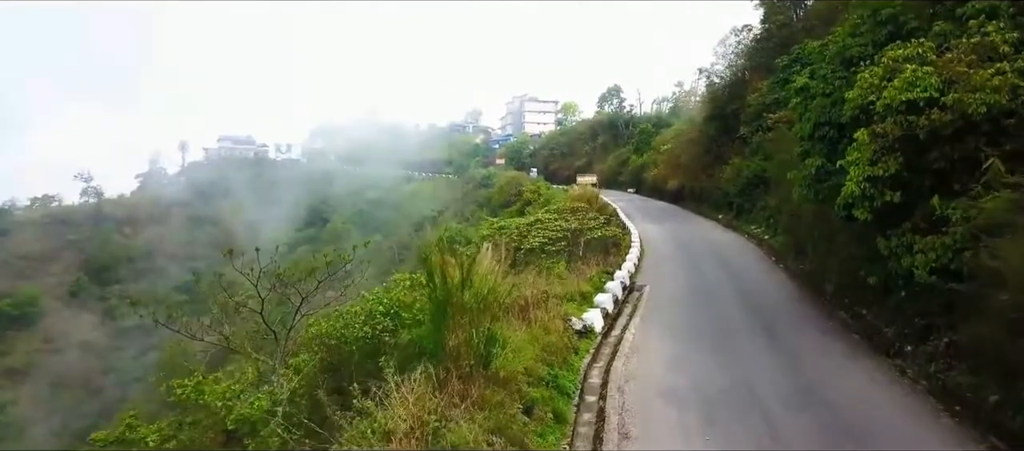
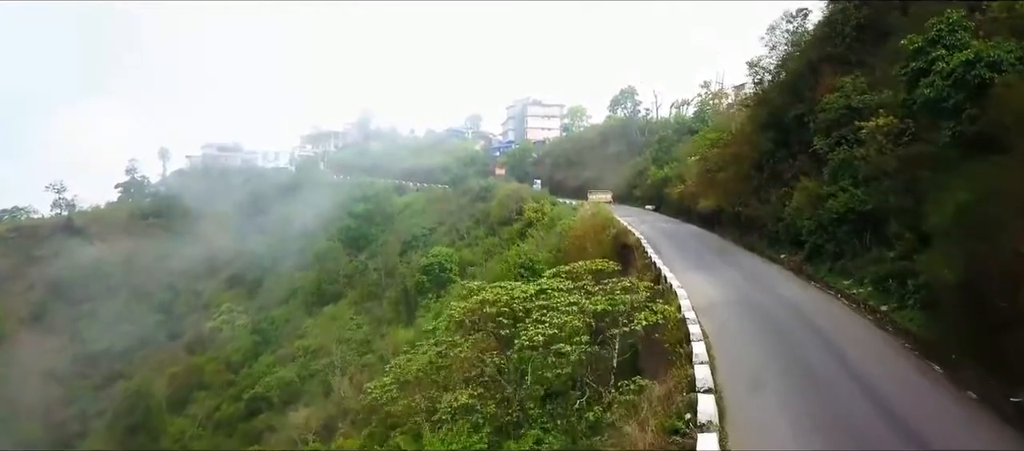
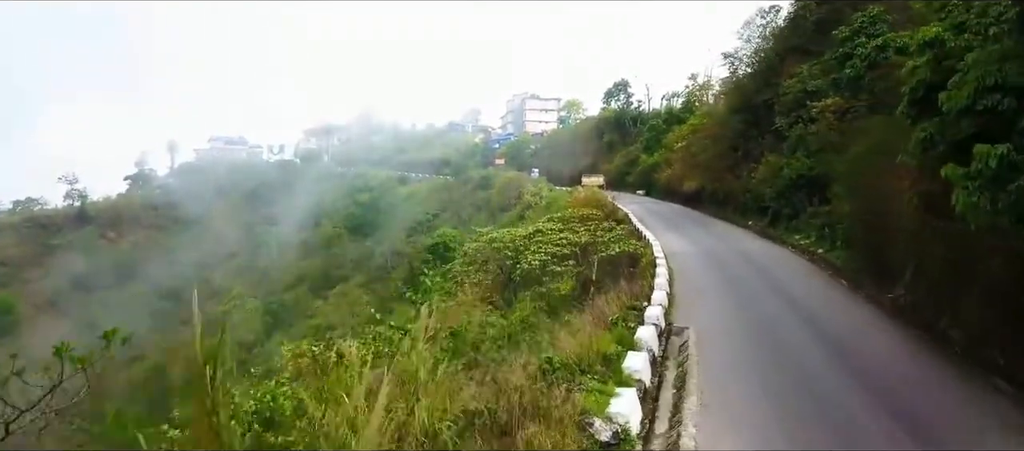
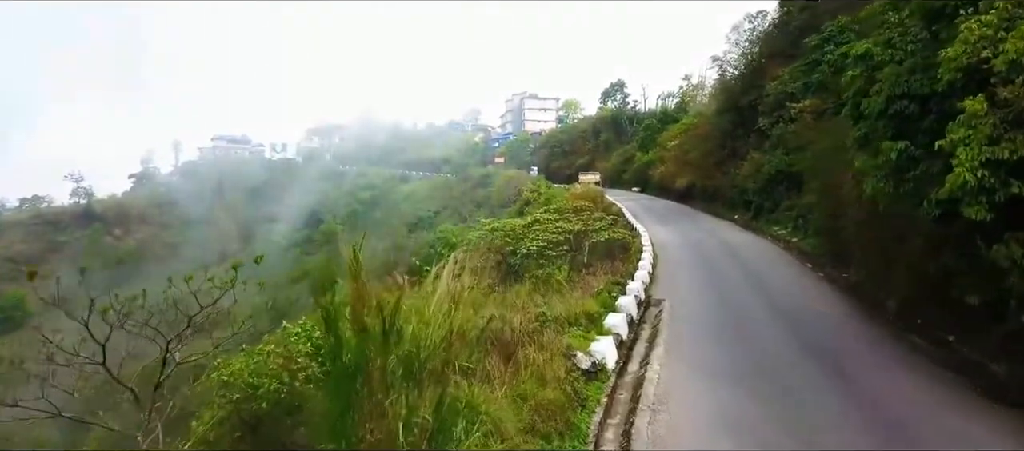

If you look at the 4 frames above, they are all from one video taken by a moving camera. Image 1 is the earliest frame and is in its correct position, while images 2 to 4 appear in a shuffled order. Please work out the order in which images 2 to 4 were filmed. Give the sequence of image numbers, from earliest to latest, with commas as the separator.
4, 3, 2
